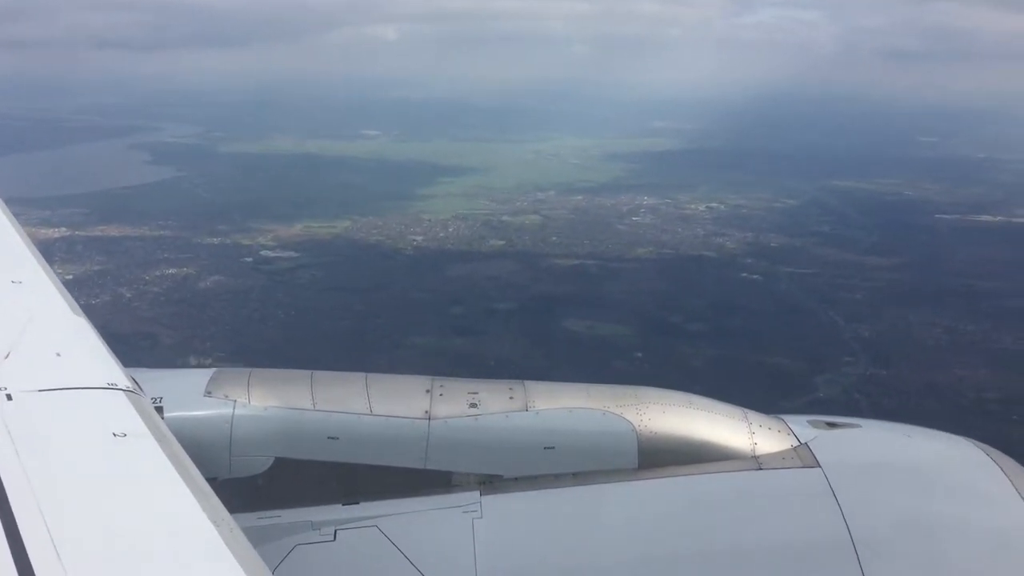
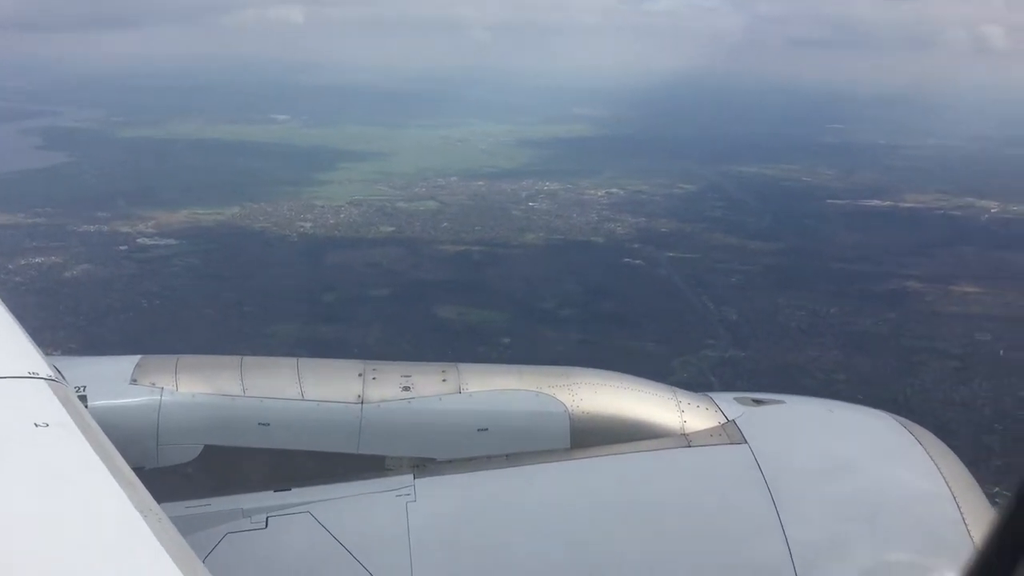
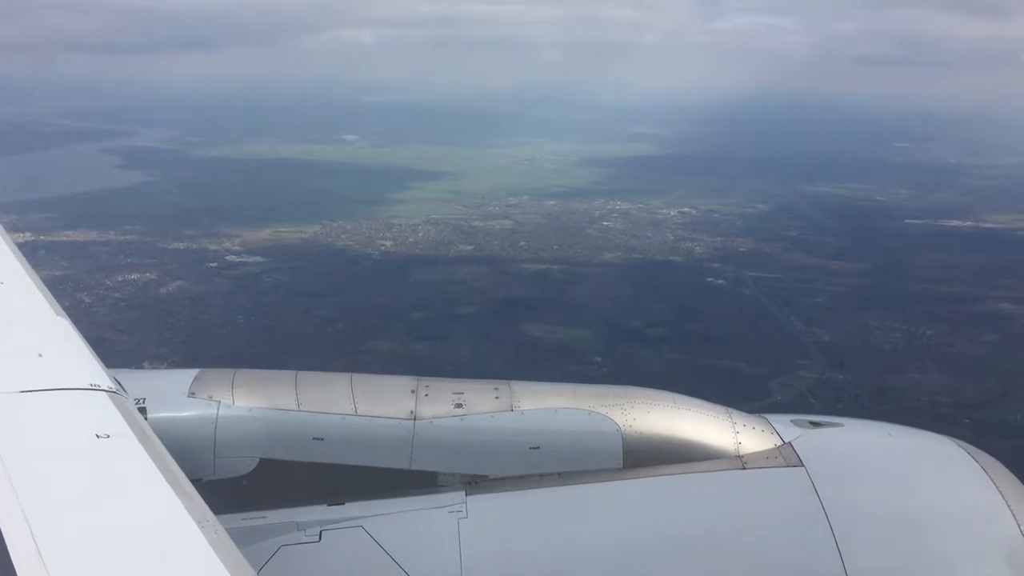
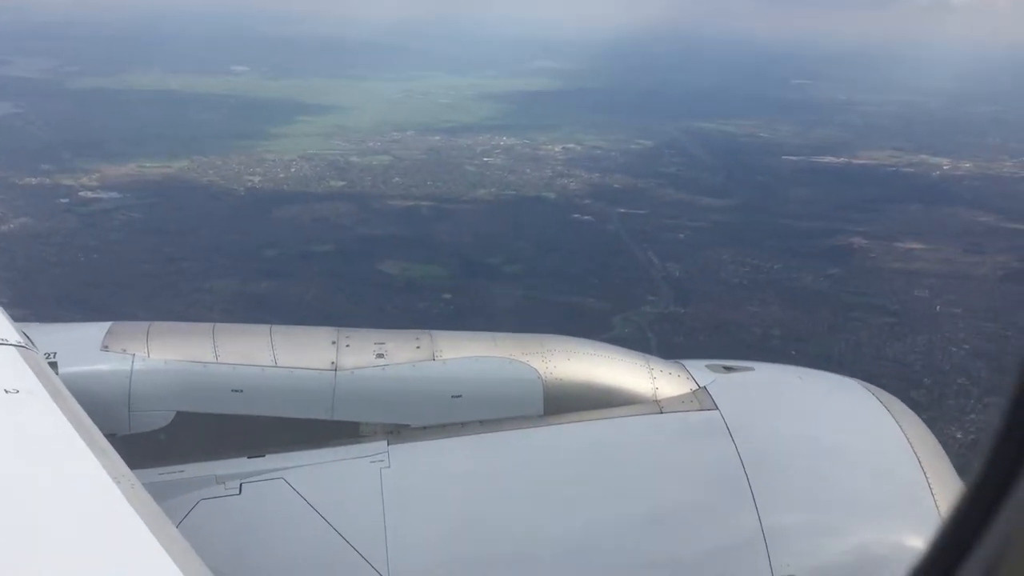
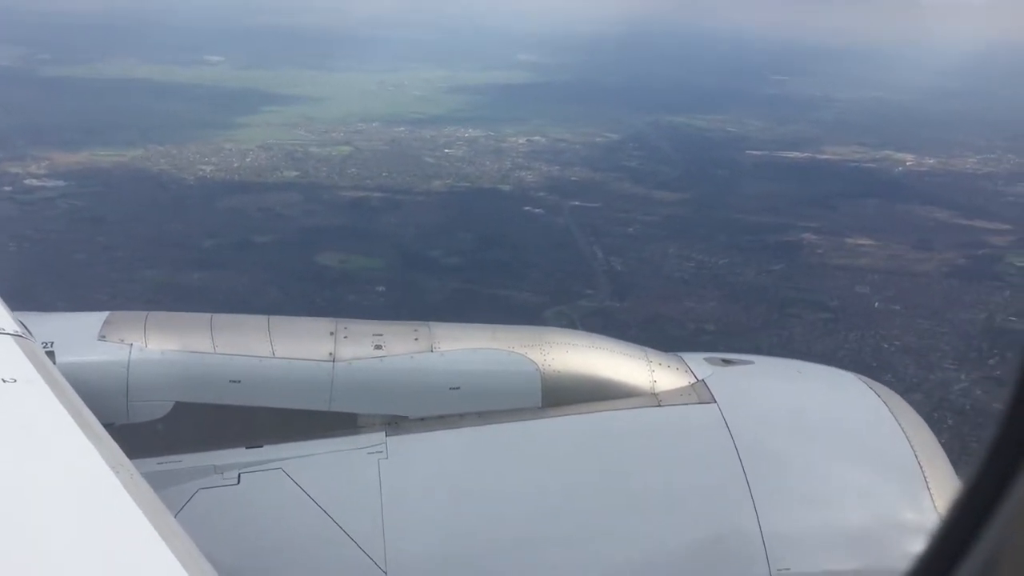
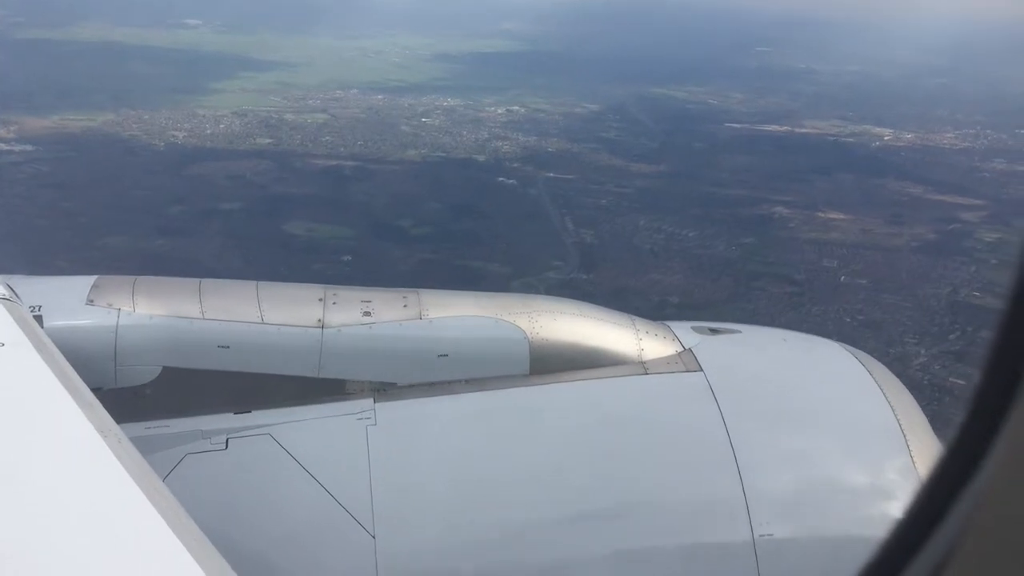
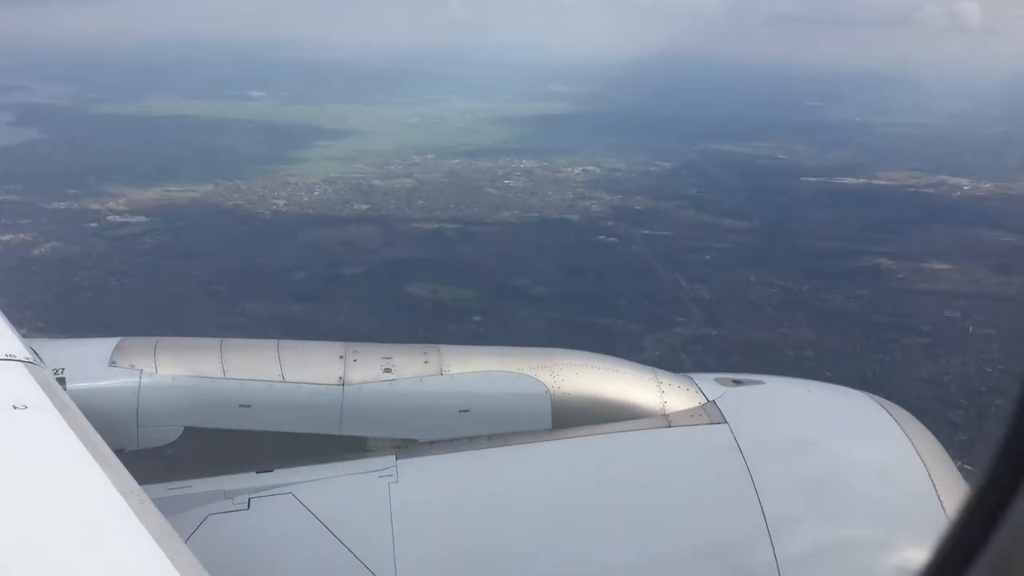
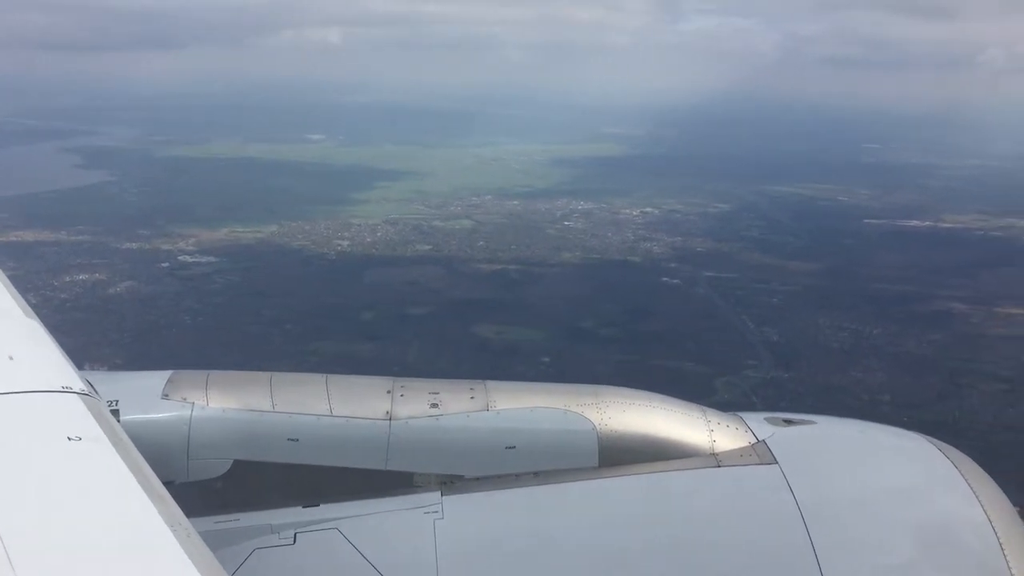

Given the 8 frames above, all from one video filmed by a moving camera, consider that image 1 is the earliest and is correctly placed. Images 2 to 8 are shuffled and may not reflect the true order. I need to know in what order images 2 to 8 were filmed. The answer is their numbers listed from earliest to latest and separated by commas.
3, 8, 2, 7, 4, 5, 6
